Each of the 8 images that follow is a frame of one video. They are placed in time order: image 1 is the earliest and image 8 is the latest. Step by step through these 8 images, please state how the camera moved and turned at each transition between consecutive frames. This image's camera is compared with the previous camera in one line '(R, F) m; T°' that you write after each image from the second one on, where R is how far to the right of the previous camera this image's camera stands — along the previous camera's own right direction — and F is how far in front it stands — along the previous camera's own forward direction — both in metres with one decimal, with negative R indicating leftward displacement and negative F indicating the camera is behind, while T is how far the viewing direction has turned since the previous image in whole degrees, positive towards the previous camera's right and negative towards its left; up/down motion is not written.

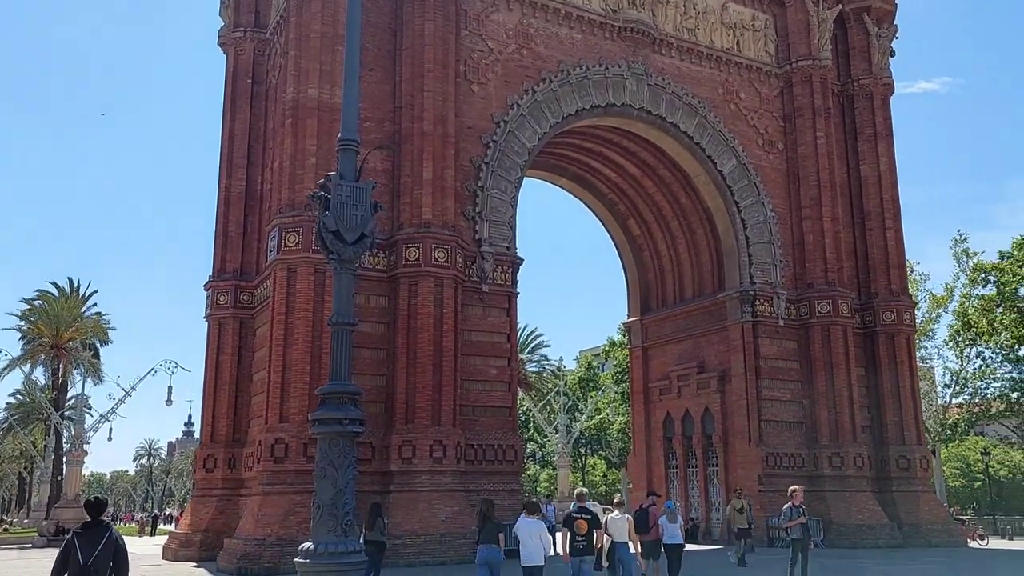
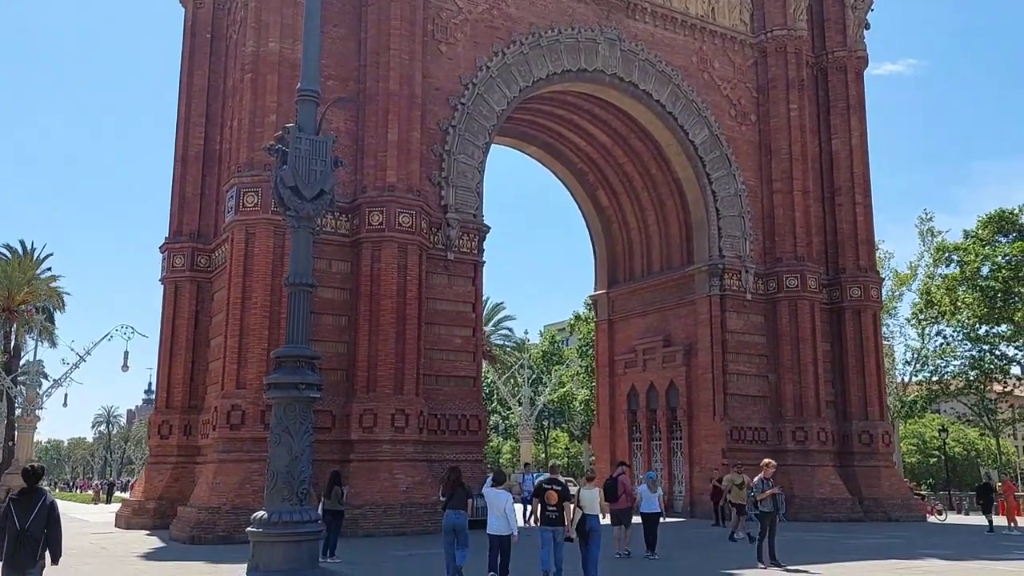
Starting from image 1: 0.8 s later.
(0.0, +0.4) m; +2°
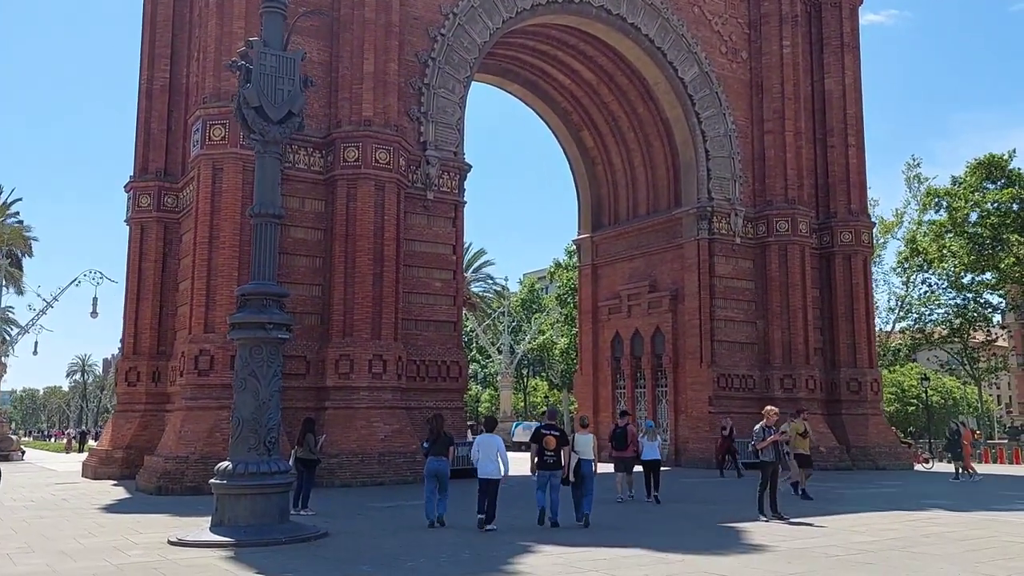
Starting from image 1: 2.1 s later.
(-0.1, +0.9) m; +1°
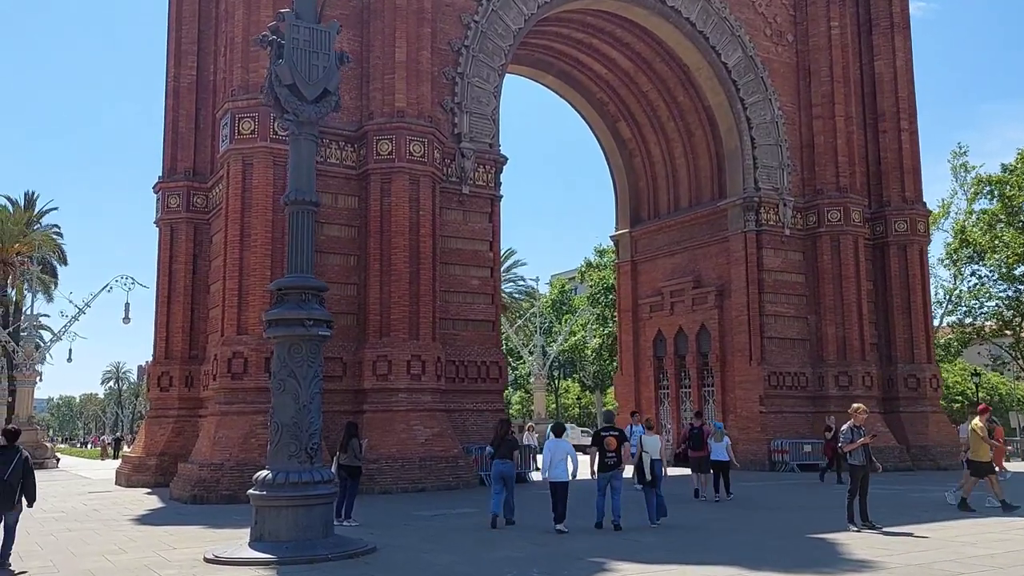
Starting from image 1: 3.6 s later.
(-0.3, +0.8) m; -2°
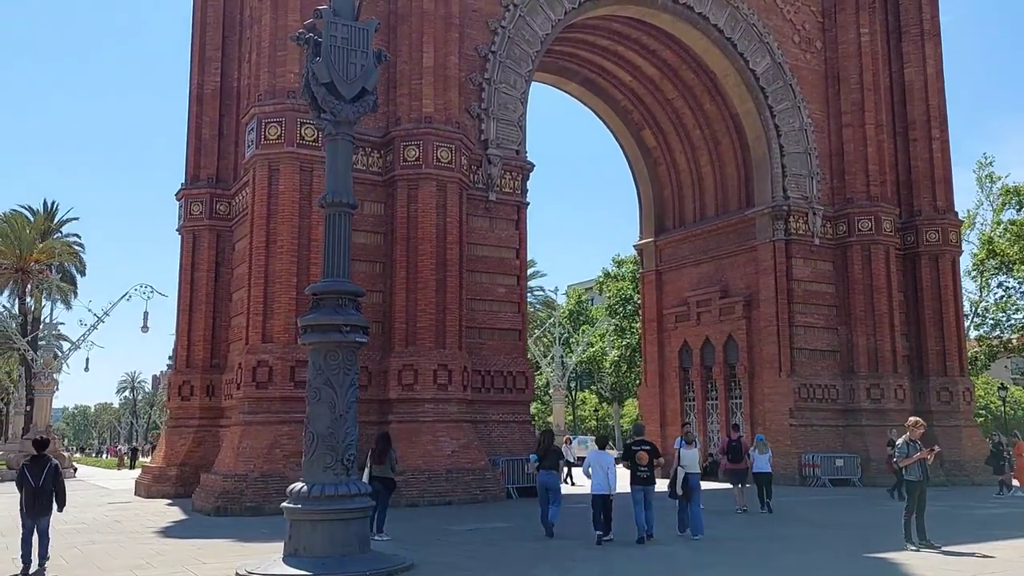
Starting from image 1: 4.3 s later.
(-0.3, +0.3) m; -1°
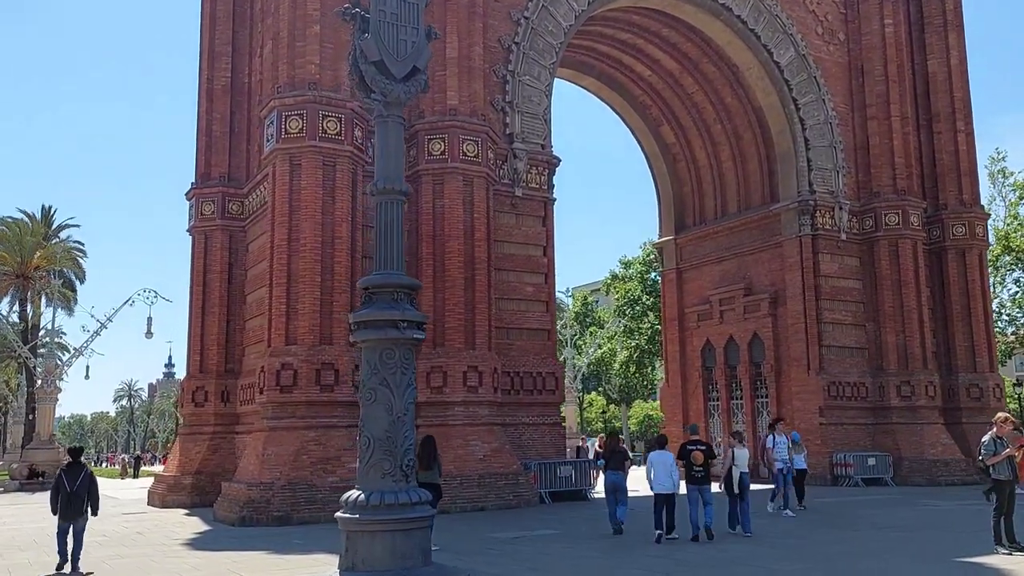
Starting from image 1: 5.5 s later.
(-0.6, +0.6) m; 0°
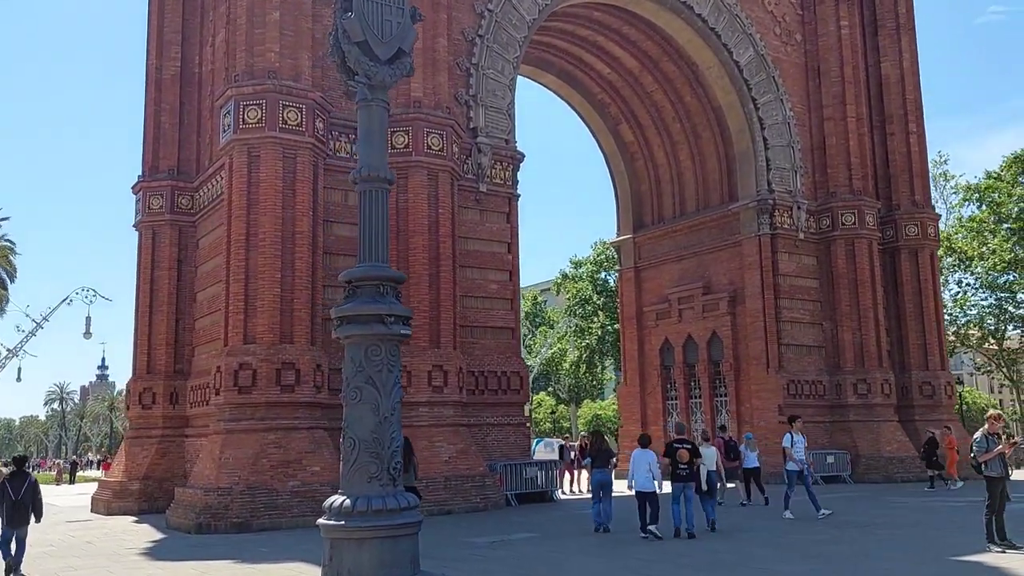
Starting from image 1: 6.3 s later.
(-0.4, +0.4) m; +4°
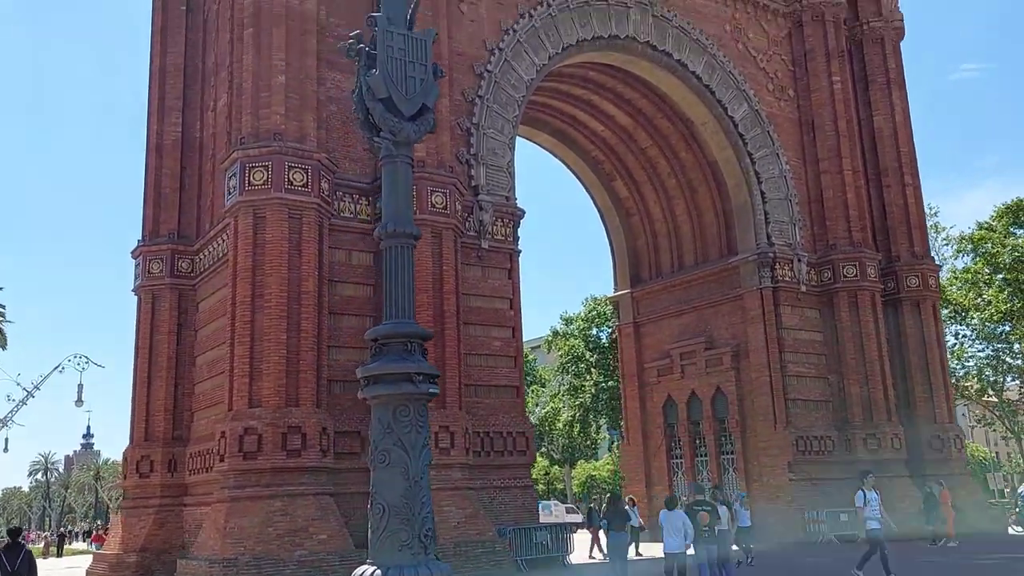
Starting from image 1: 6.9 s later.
(-0.3, +0.2) m; +1°
